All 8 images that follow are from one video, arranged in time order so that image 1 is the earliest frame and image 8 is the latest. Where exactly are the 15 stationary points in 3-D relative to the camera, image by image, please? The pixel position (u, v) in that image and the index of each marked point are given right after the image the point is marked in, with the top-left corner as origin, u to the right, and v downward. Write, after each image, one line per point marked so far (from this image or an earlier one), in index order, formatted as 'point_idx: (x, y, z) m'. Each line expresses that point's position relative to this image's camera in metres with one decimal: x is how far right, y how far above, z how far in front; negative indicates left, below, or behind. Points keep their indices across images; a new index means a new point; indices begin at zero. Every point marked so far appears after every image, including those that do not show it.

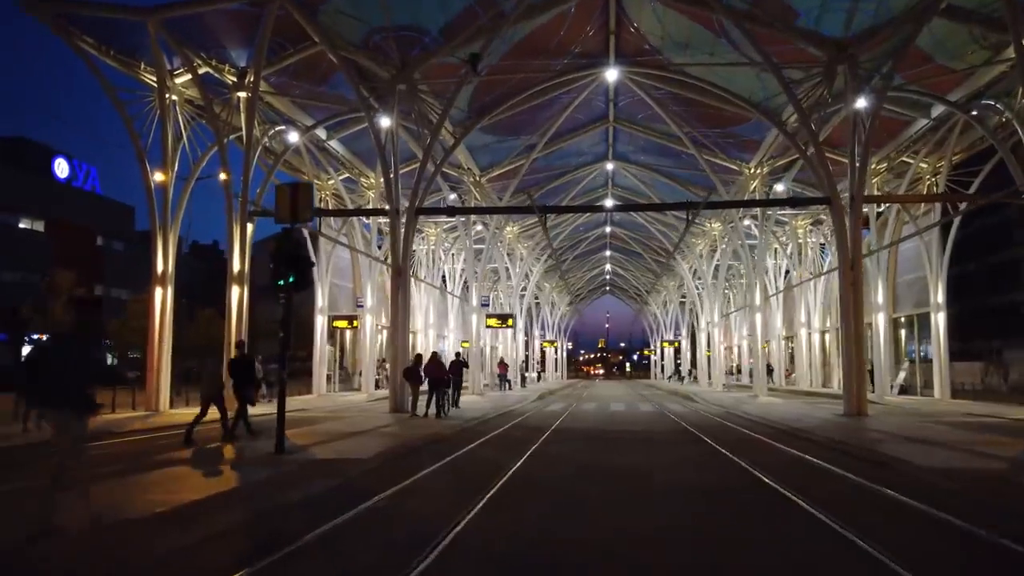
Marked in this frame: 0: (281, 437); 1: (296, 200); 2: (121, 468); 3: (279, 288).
0: (-3.8, -2.5, +13.0) m
1: (-3.7, +1.5, +13.4) m
2: (-6.2, -2.8, +12.4) m
3: (-3.9, 0.0, +13.1) m
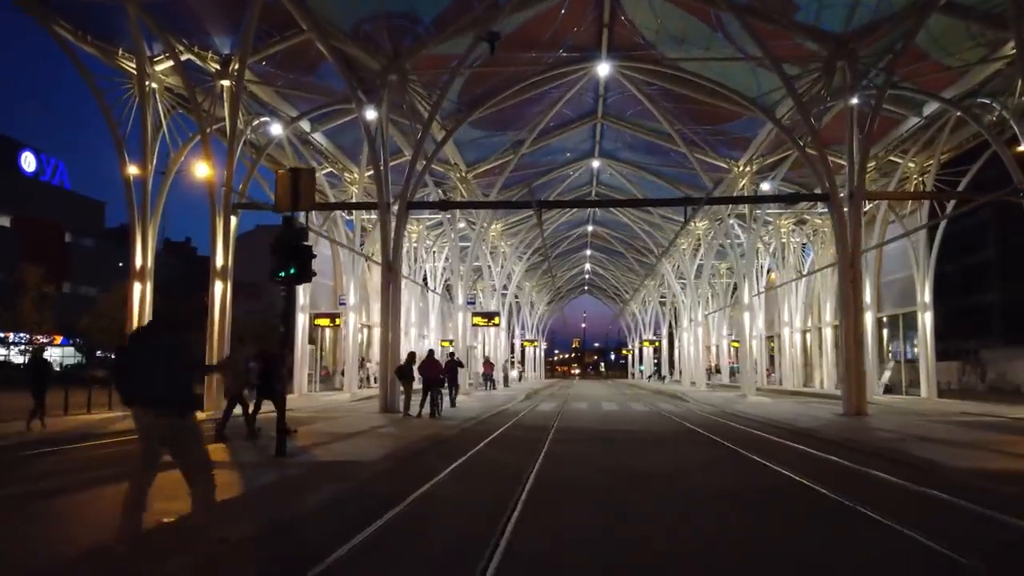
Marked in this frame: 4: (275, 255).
0: (-3.6, -2.3, +12.3) m
1: (-3.5, +1.6, +12.7) m
2: (-5.9, -2.7, +11.5) m
3: (-3.6, +0.1, +12.3) m
4: (-3.7, +0.5, +12.3) m
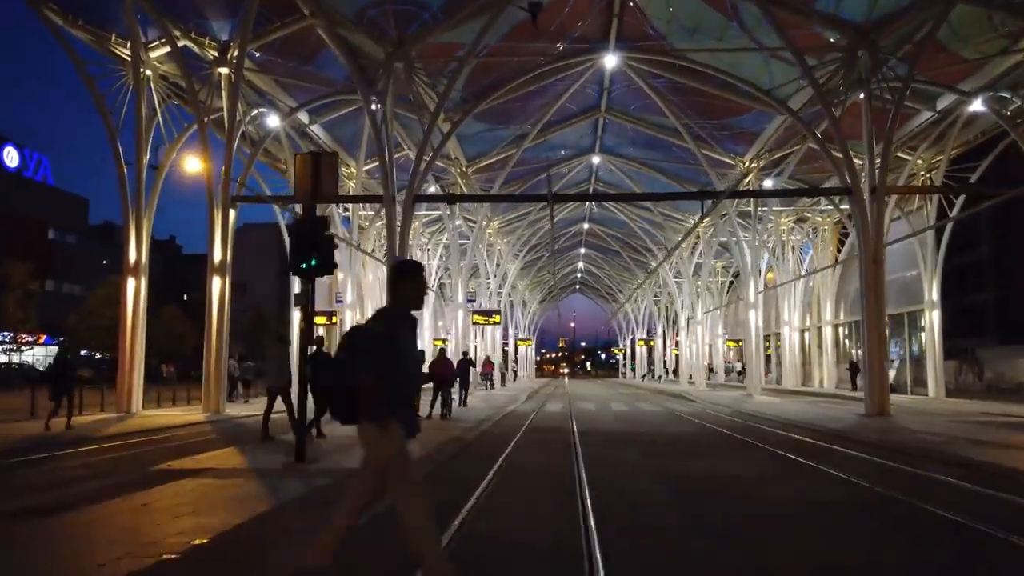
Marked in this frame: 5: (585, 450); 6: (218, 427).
0: (-3.0, -2.2, +11.3) m
1: (-2.9, +1.7, +11.7) m
2: (-5.4, -2.6, +10.6) m
3: (-3.1, +0.2, +11.4) m
4: (-3.2, +0.6, +11.4) m
5: (+1.5, -3.2, +15.6) m
6: (-7.4, -3.5, +19.6) m
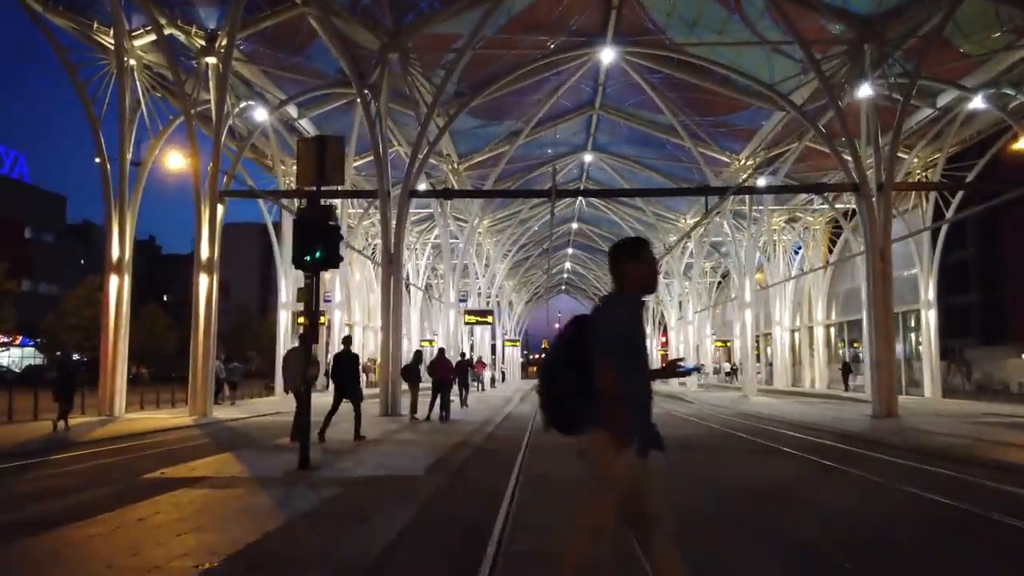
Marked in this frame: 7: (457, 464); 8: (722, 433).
0: (-2.8, -2.2, +10.5) m
1: (-2.6, +1.8, +11.0) m
2: (-5.1, -2.5, +9.7) m
3: (-2.8, +0.3, +10.6) m
4: (-2.9, +0.7, +10.6) m
5: (+1.7, -3.2, +15.0) m
6: (-7.3, -3.4, +18.7) m
7: (-0.9, -2.7, +12.0) m
8: (+5.3, -3.7, +19.8) m
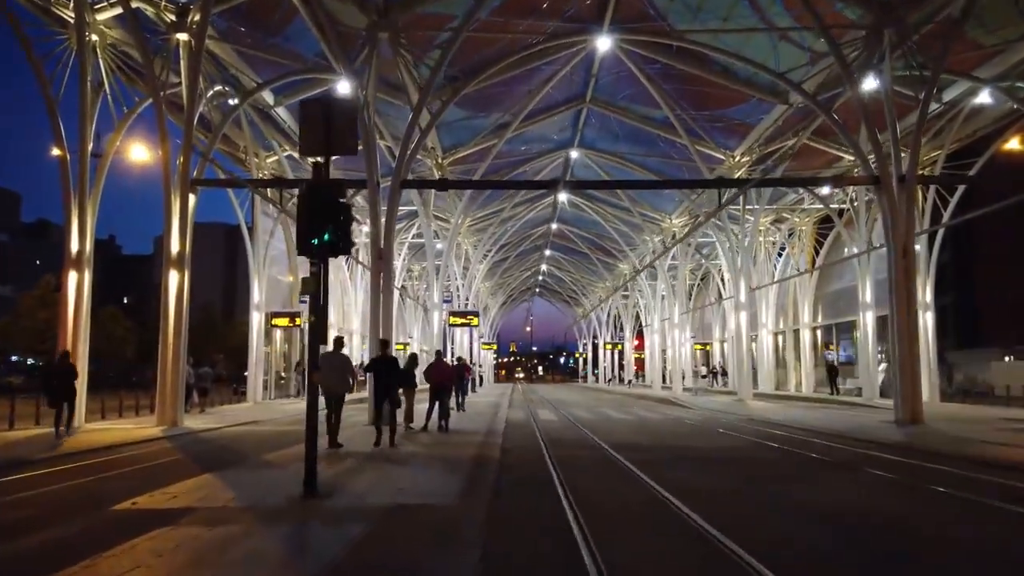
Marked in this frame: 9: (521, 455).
0: (-2.2, -2.0, +8.7) m
1: (-2.1, +1.9, +9.2) m
2: (-4.5, -2.4, +7.8) m
3: (-2.3, +0.4, +8.8) m
4: (-2.4, +0.8, +8.8) m
5: (+2.0, -3.1, +13.3) m
6: (-7.1, -3.3, +16.7) m
7: (-0.4, -2.6, +10.3) m
8: (+5.5, -3.6, +18.3) m
9: (+0.1, -3.1, +14.4) m
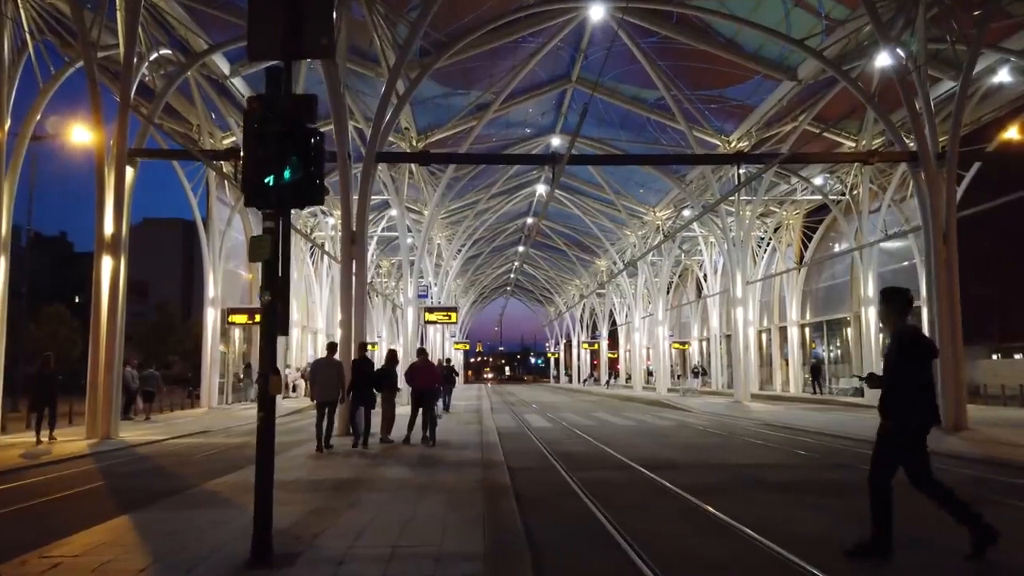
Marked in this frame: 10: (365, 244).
0: (-1.9, -1.8, +5.9) m
1: (-1.8, +2.2, +6.3) m
2: (-4.1, -2.1, +4.8) m
3: (-1.9, +0.7, +5.9) m
4: (-2.0, +1.1, +5.9) m
5: (+2.2, -2.8, +10.6) m
6: (-7.1, -3.1, +13.6) m
7: (-0.1, -2.3, +7.5) m
8: (+5.4, -3.3, +15.8) m
9: (+0.2, -2.8, +11.6) m
10: (-3.6, +1.1, +19.0) m
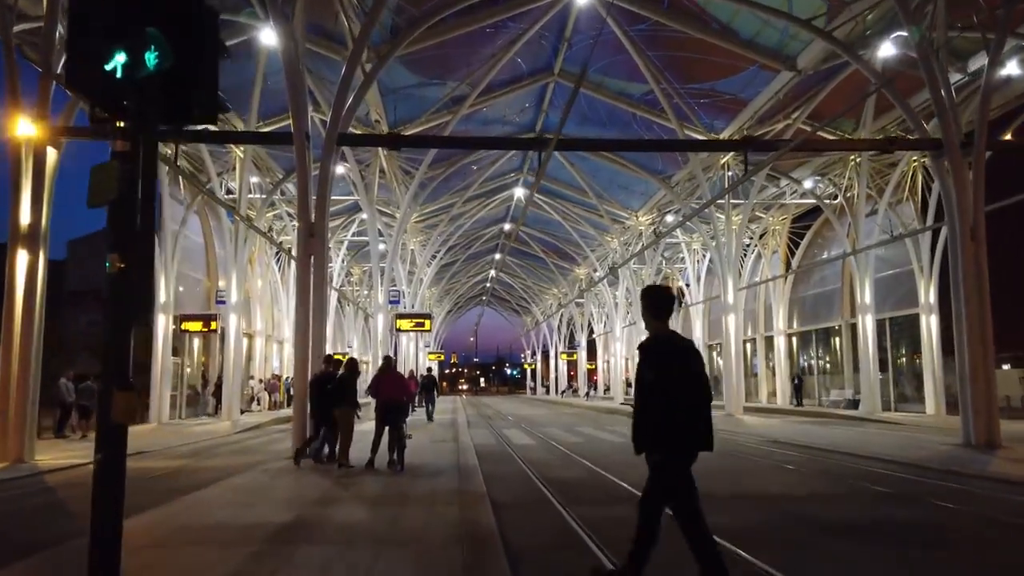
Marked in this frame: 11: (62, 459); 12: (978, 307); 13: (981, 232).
0: (-1.8, -1.6, +3.6) m
1: (-1.7, +2.4, +4.1) m
2: (-4.0, -1.9, +2.5) m
3: (-1.9, +0.9, +3.6) m
4: (-2.0, +1.3, +3.6) m
5: (+2.1, -2.7, +8.5) m
6: (-7.3, -3.0, +11.1) m
7: (-0.2, -2.2, +5.3) m
8: (+5.1, -3.3, +13.7) m
9: (+0.1, -2.7, +9.3) m
10: (-4.0, +1.1, +16.7) m
11: (-9.6, -3.7, +16.9) m
12: (+10.1, -0.5, +17.0) m
13: (+10.3, +1.3, +17.2) m
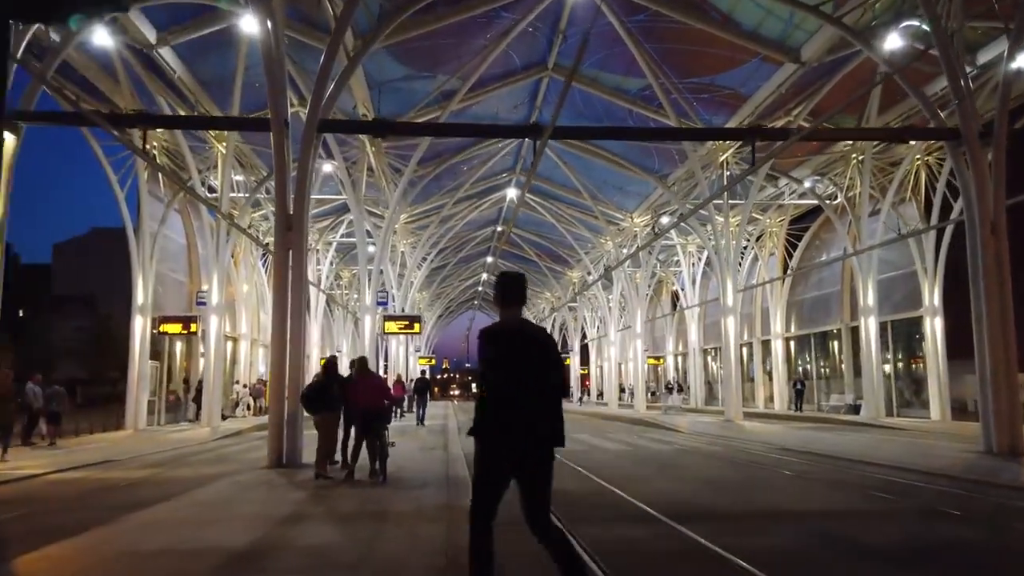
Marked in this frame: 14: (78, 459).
0: (-1.9, -1.4, +2.5) m
1: (-1.8, +2.5, +3.0) m
2: (-4.0, -1.7, +1.3) m
3: (-1.9, +1.0, +2.6) m
4: (-2.0, +1.4, +2.5) m
5: (+2.0, -2.6, +7.4) m
6: (-7.4, -2.9, +10.0) m
7: (-0.2, -2.0, +4.2) m
8: (+5.0, -3.2, +12.6) m
9: (0.0, -2.6, +8.3) m
10: (-4.2, +1.1, +15.6) m
11: (-9.8, -3.6, +15.7) m
12: (+10.0, -0.4, +16.0) m
13: (+10.1, +1.3, +16.2) m
14: (-9.8, -3.9, +17.9) m
